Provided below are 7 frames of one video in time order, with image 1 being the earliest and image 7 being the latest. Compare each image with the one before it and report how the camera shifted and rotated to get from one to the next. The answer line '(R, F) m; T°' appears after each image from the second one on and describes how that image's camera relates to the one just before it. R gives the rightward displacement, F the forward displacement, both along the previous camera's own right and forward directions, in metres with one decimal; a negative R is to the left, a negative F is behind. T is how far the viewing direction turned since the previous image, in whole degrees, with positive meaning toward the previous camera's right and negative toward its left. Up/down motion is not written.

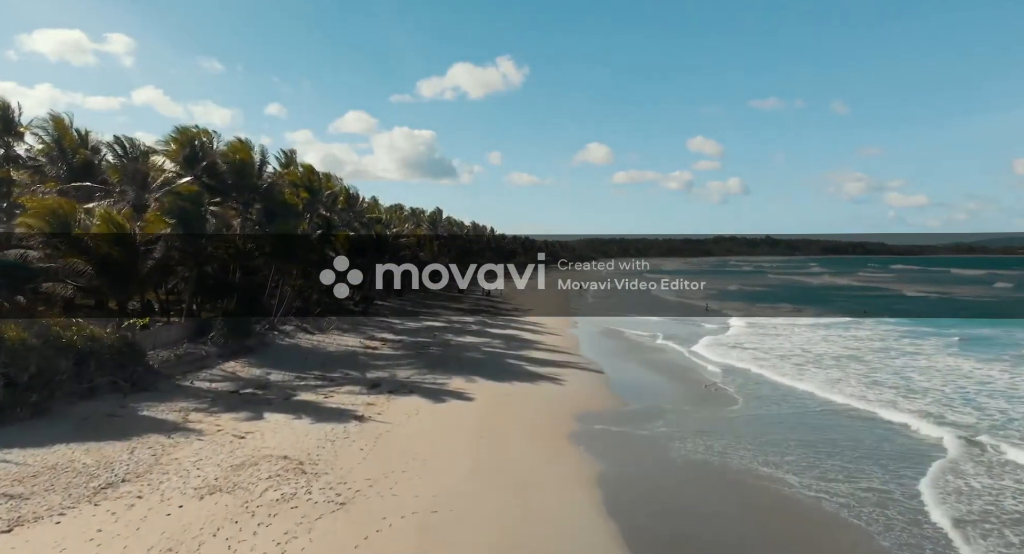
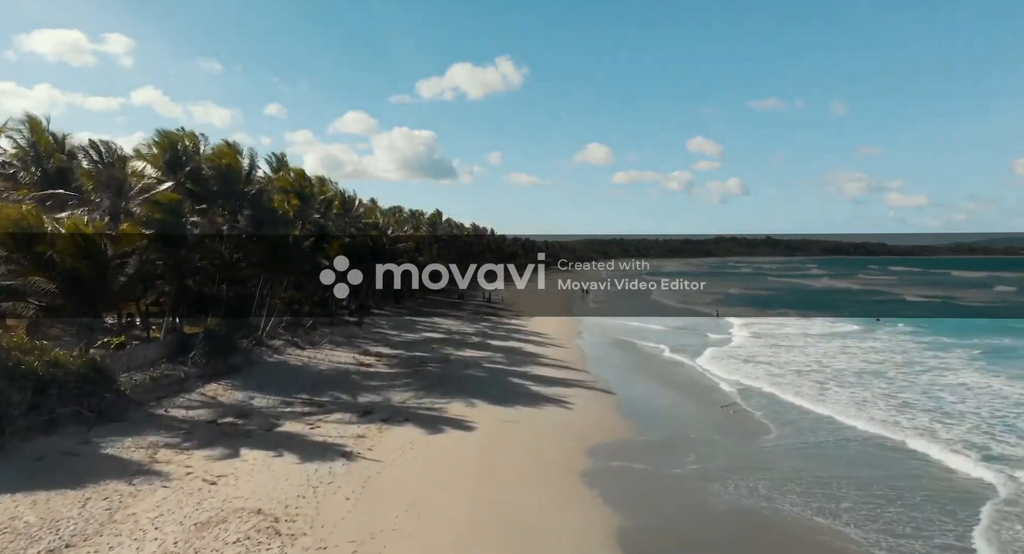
(-0.1, +1.2) m; 0°
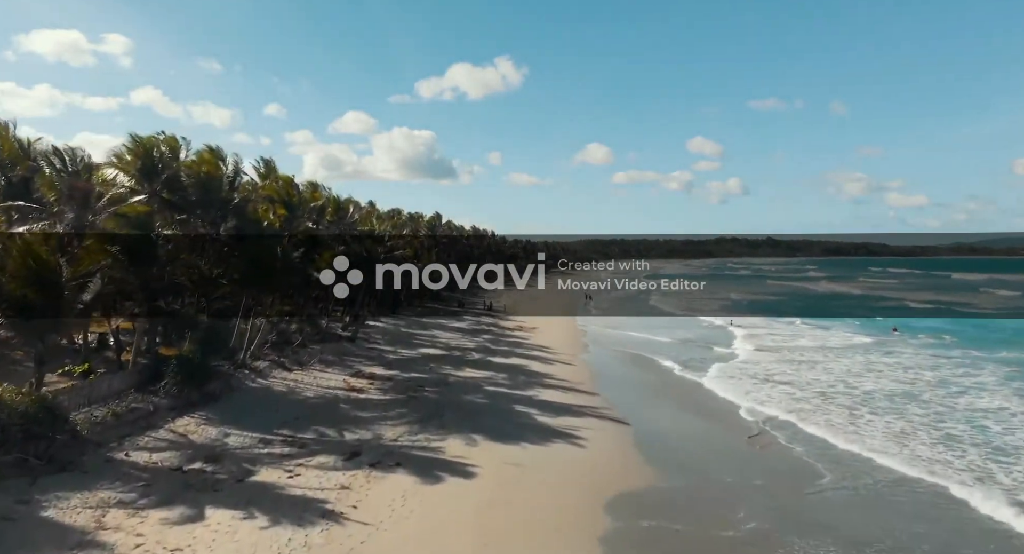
(-0.1, +1.5) m; 0°
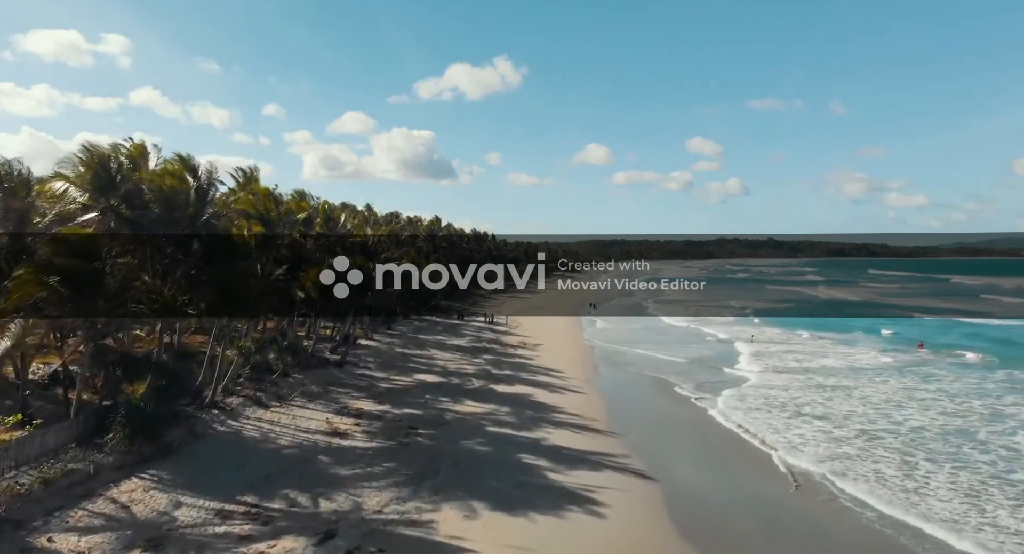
(-0.1, +2.1) m; 0°
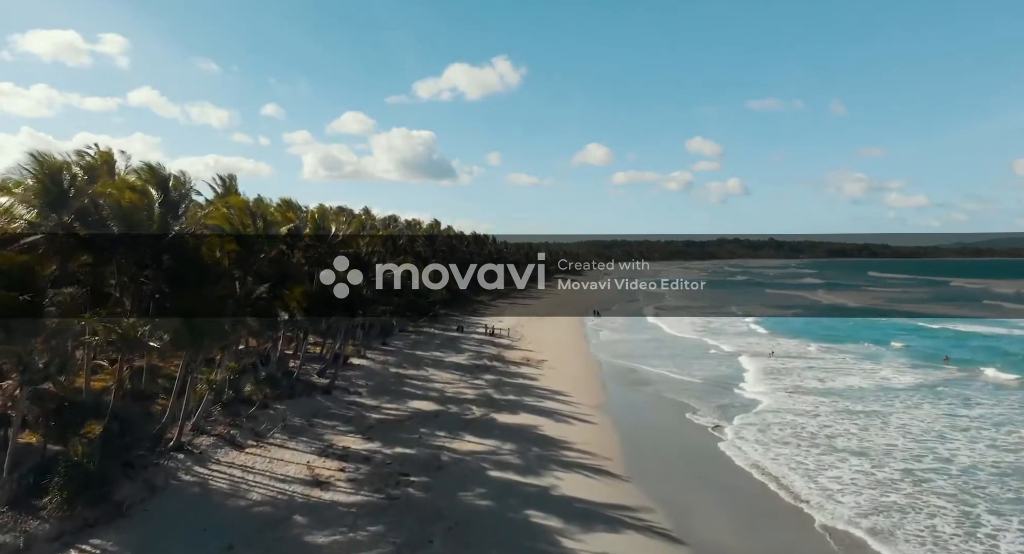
(-0.1, +1.8) m; 0°
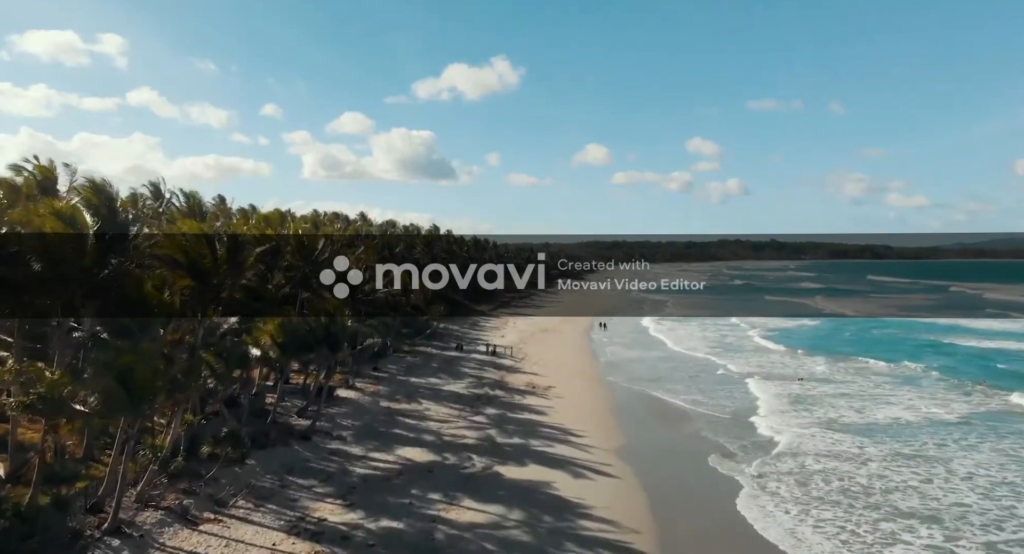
(-0.2, +2.6) m; 0°
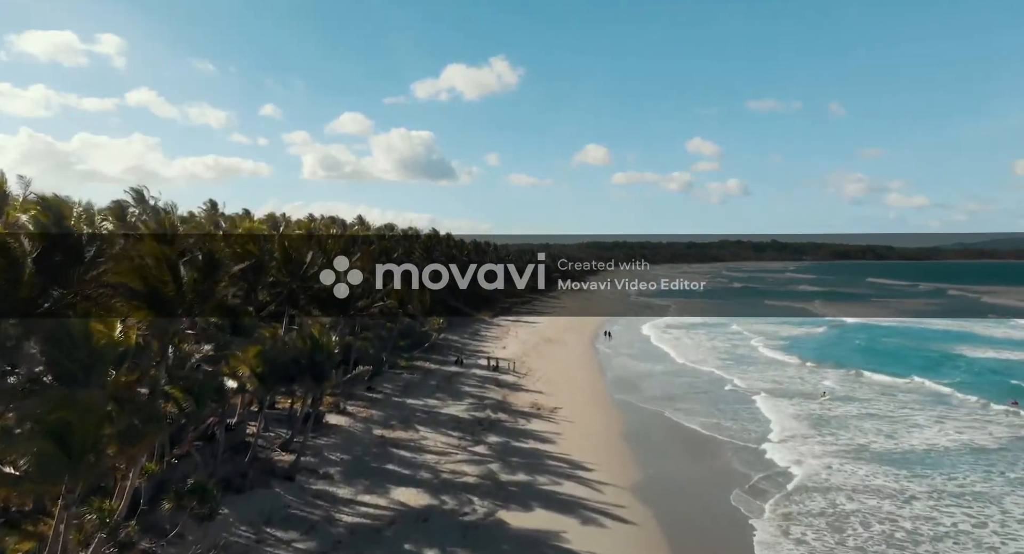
(-0.1, +1.7) m; 0°
